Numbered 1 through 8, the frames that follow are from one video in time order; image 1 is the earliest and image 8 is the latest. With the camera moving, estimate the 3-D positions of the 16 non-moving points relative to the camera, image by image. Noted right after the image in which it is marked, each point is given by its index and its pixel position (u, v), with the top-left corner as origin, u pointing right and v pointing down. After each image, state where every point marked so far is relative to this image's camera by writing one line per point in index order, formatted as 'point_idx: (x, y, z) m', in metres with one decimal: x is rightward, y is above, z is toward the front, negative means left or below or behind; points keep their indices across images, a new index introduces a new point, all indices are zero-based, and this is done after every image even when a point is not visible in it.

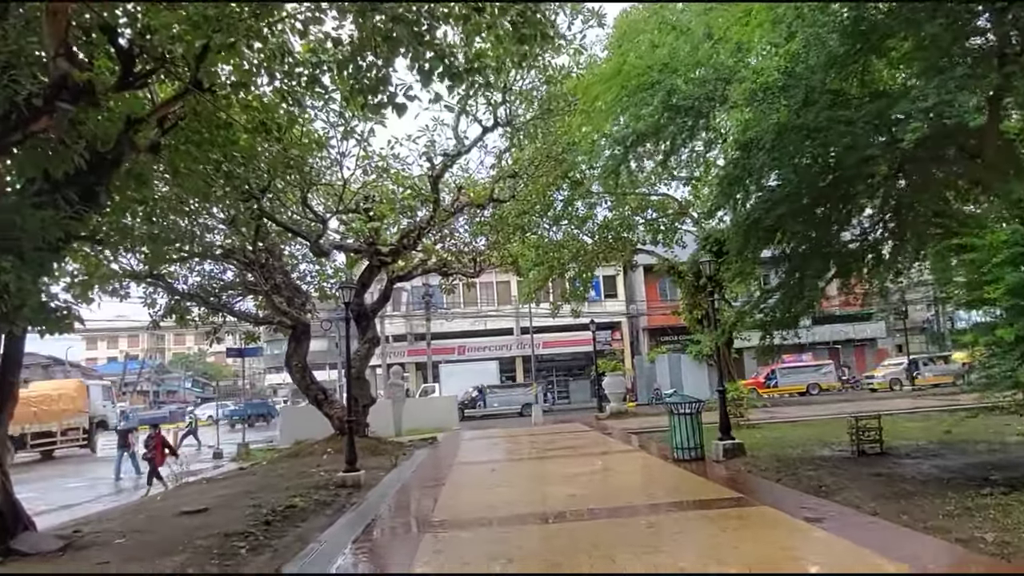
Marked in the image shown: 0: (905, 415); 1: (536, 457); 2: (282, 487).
0: (+8.4, -2.8, +15.3) m
1: (+0.4, -3.1, +13.1) m
2: (-3.3, -2.9, +10.2) m
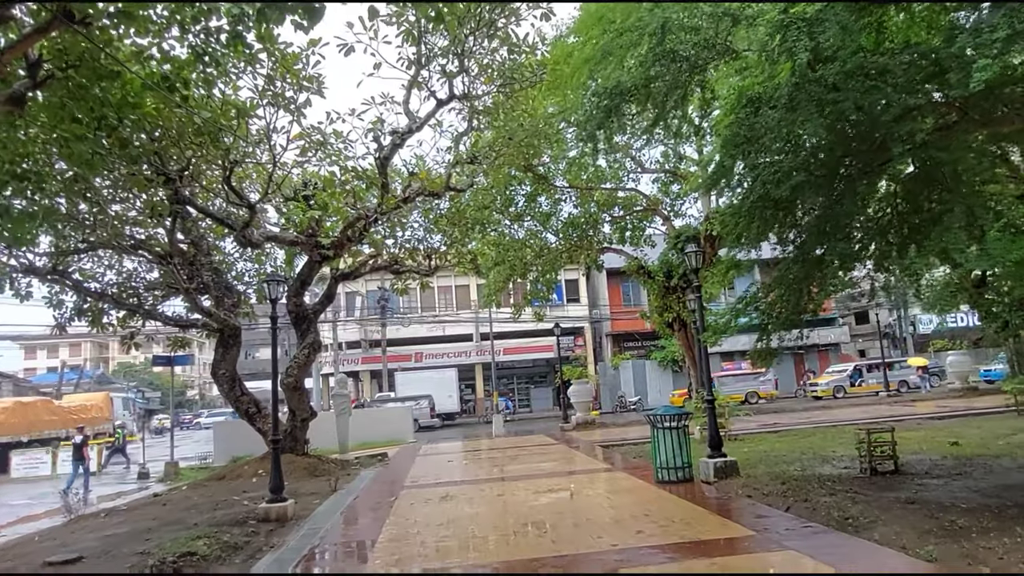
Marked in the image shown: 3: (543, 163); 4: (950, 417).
0: (+7.6, -2.7, +14.2) m
1: (-0.2, -3.0, +11.6) m
2: (-3.8, -2.8, +8.4) m
3: (+0.8, +3.2, +18.4) m
4: (+10.5, -3.1, +17.1) m
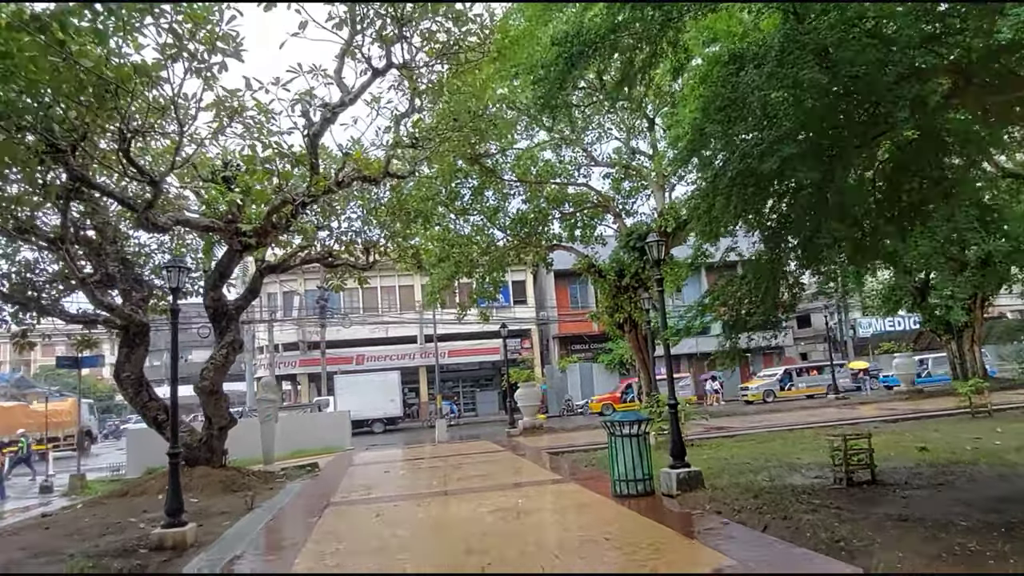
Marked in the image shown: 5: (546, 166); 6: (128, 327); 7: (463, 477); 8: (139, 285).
0: (+6.5, -2.7, +13.7) m
1: (-1.1, -2.9, +10.5) m
2: (-4.4, -2.6, +7.1) m
3: (-0.6, +3.3, +17.4) m
4: (+9.2, -3.1, +16.8) m
5: (+0.9, +3.3, +19.2) m
6: (-6.5, -0.7, +12.1) m
7: (-0.8, -3.1, +11.8) m
8: (-7.0, +0.1, +13.2) m
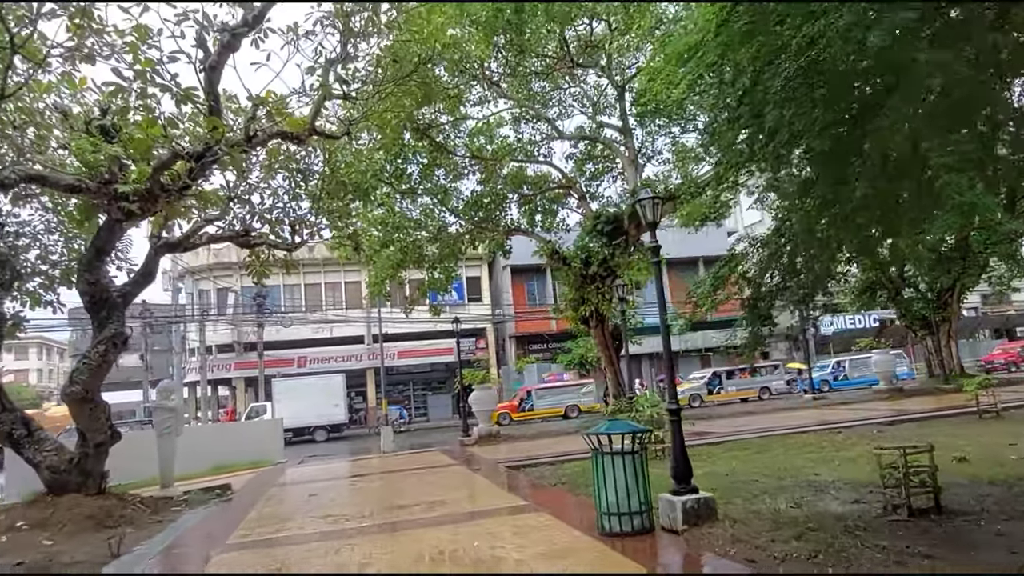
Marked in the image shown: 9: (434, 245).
0: (+5.8, -2.5, +12.0) m
1: (-1.6, -2.7, +8.3) m
2: (-4.7, -2.4, +4.7) m
3: (-1.6, +3.5, +15.3) m
4: (+8.2, -2.9, +15.3) m
5: (-0.2, +3.5, +17.2) m
6: (-7.2, -0.4, +9.6) m
7: (-1.4, -2.8, +9.6) m
8: (-7.7, +0.3, +10.7) m
9: (-1.9, +1.1, +17.9) m
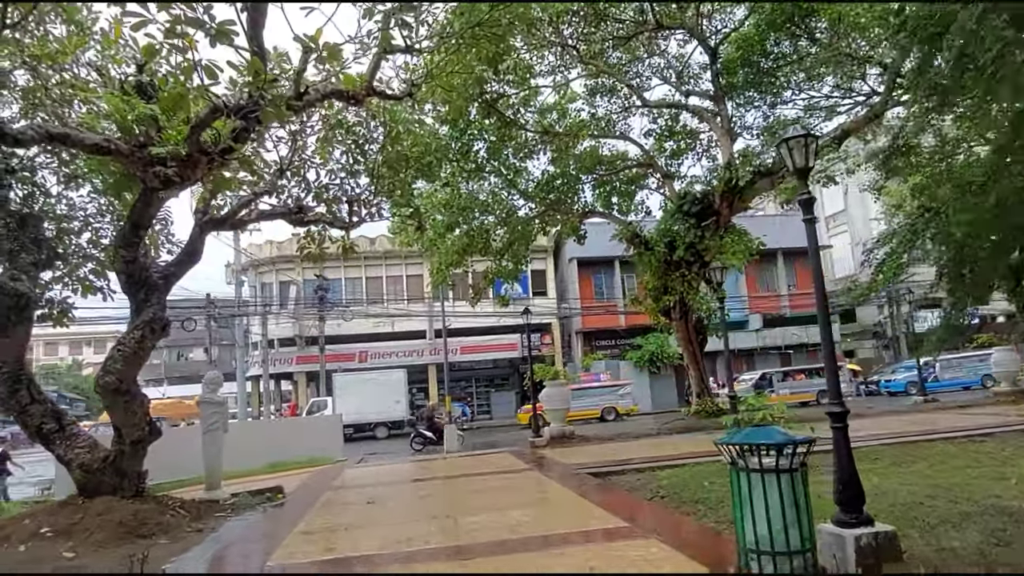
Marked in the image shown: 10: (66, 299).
0: (+7.0, -2.2, +10.1) m
1: (-0.7, -2.4, +7.0) m
2: (-4.1, -2.1, +3.7) m
3: (-0.1, +3.8, +14.0) m
4: (+9.7, -2.6, +13.2) m
5: (+1.4, +3.8, +15.7) m
6: (-6.1, -0.2, +8.8) m
7: (-0.4, -2.6, +8.3) m
8: (-6.6, +0.6, +9.9) m
9: (-0.2, +1.4, +16.6) m
10: (-7.6, -0.2, +12.2) m
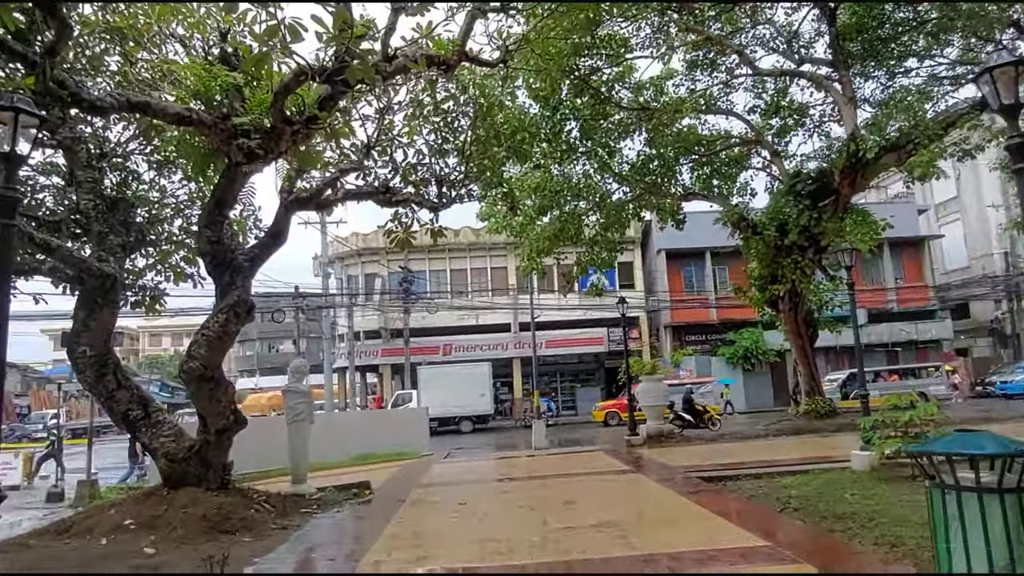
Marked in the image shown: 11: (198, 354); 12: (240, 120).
0: (+8.2, -2.0, +8.4) m
1: (+0.3, -2.2, +6.2) m
2: (-3.5, -2.0, +3.3) m
3: (+1.7, +4.0, +13.0) m
4: (+11.3, -2.4, +11.2) m
5: (+3.4, +4.0, +14.6) m
6: (-4.9, 0.0, +8.5) m
7: (+0.7, -2.4, +7.5) m
8: (-5.3, +0.8, +9.7) m
9: (+1.8, +1.6, +15.7) m
10: (-6.0, 0.0, +12.2) m
11: (-3.4, -0.7, +7.8) m
12: (-2.8, +1.7, +7.3) m
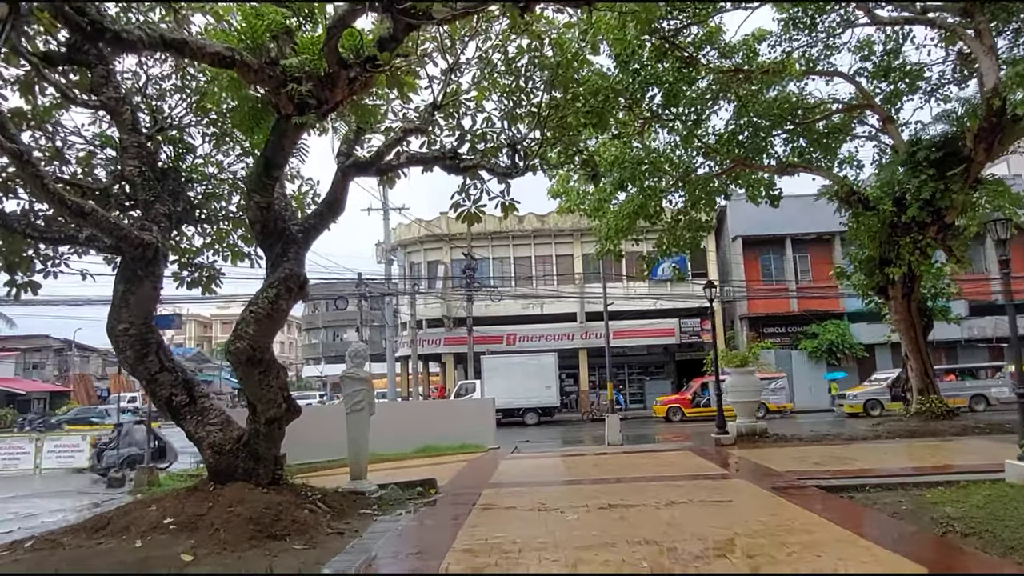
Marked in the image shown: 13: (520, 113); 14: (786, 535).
0: (+9.1, -1.8, +6.6) m
1: (+1.0, -2.0, +5.1) m
2: (-3.0, -1.7, +2.4) m
3: (+3.0, +4.3, +11.7) m
4: (+12.3, -2.2, +9.1) m
5: (+4.8, +4.3, +13.1) m
6: (-4.0, +0.3, +7.8) m
7: (+1.5, -2.1, +6.3) m
8: (-4.2, +1.1, +9.0) m
9: (+3.3, +2.0, +14.3) m
10: (-4.8, +0.4, +11.5) m
11: (-2.6, -0.4, +6.9) m
12: (-2.0, +2.0, +6.3) m
13: (+0.1, +2.5, +10.2) m
14: (+2.2, -2.0, +5.7) m
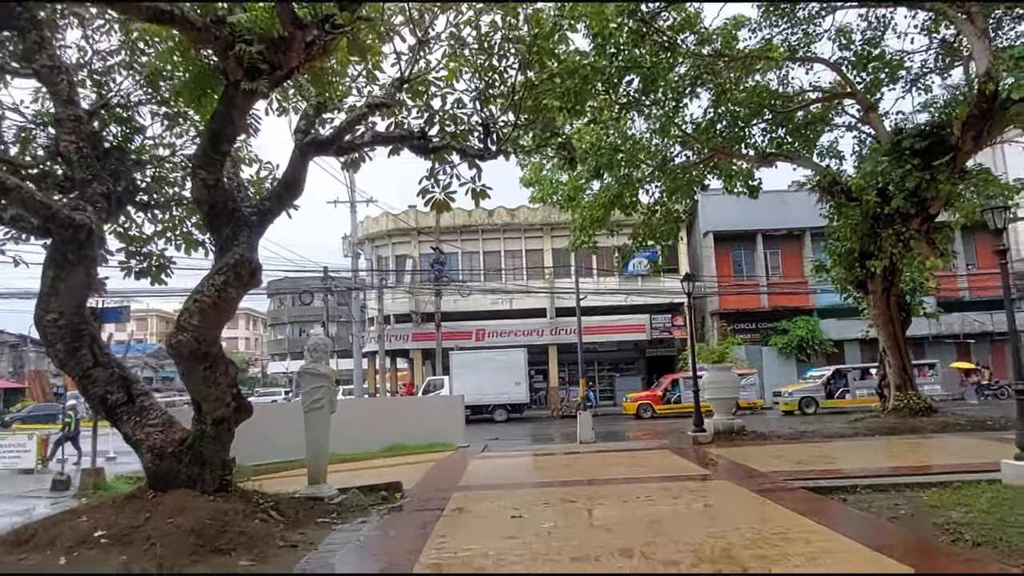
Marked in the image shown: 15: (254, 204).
0: (+8.9, -1.7, +6.4) m
1: (+0.8, -1.9, +4.6) m
2: (-3.1, -1.6, +1.8) m
3: (+2.6, +4.5, +11.2) m
4: (+12.0, -2.1, +9.1) m
5: (+4.3, +4.5, +12.7) m
6: (-4.3, +0.5, +7.1) m
7: (+1.3, -2.0, +5.8) m
8: (-4.5, +1.2, +8.2) m
9: (+2.8, +2.1, +13.9) m
10: (-5.2, +0.5, +10.7) m
11: (-2.8, -0.3, +6.2) m
12: (-2.2, +2.1, +5.7) m
13: (-0.2, +2.6, +9.6) m
14: (+2.0, -1.9, +5.3) m
15: (-2.5, +0.9, +7.0) m
